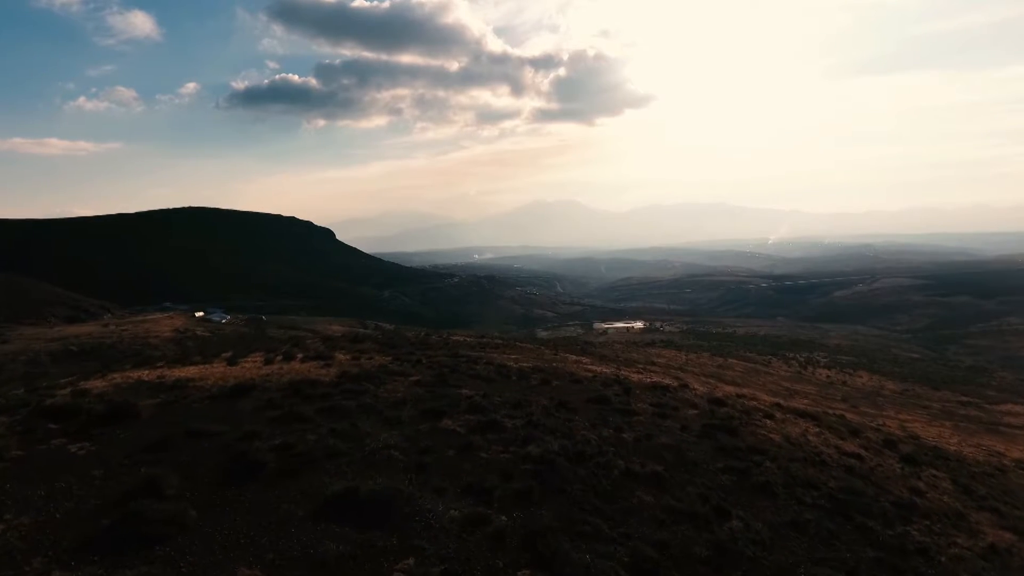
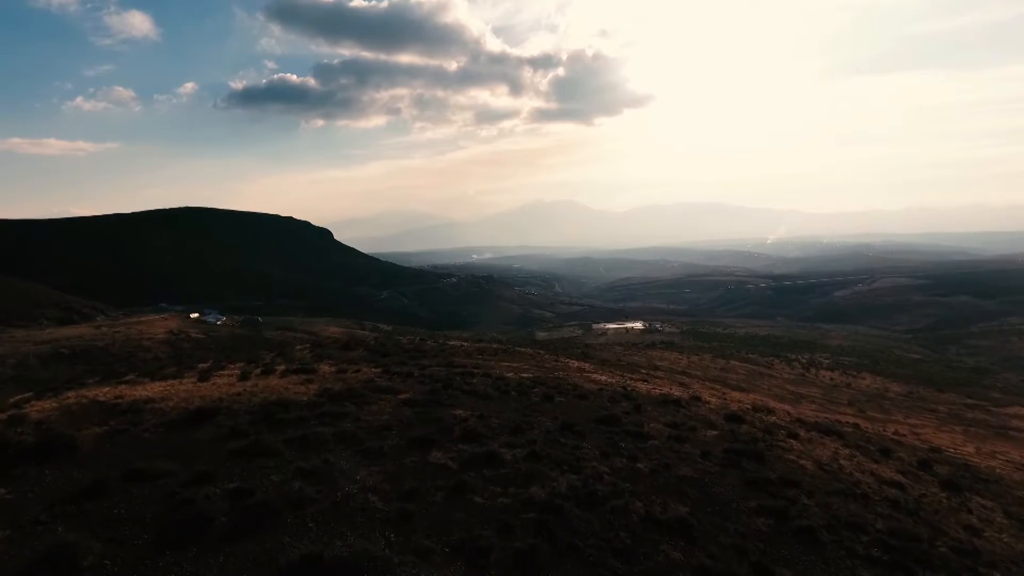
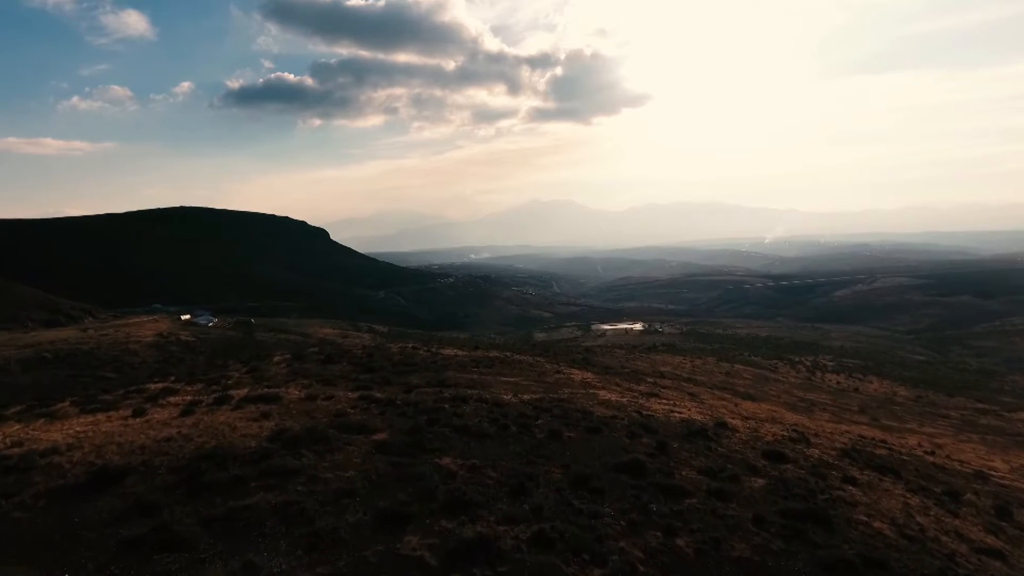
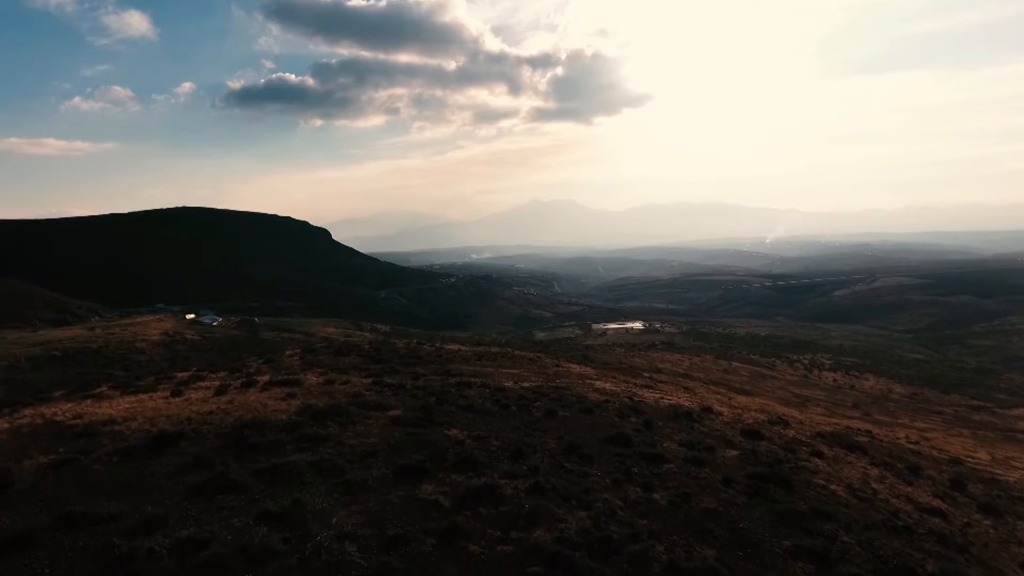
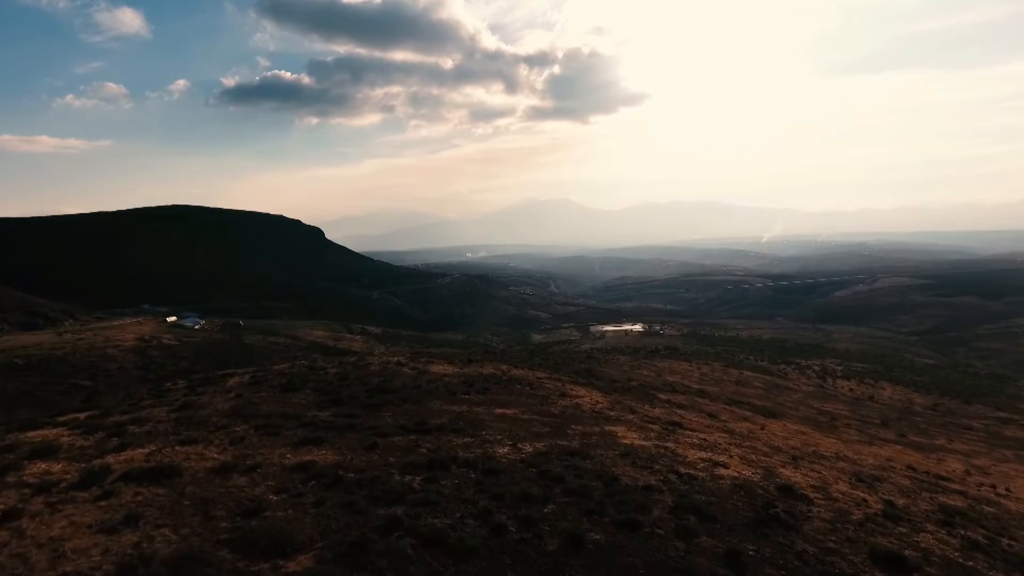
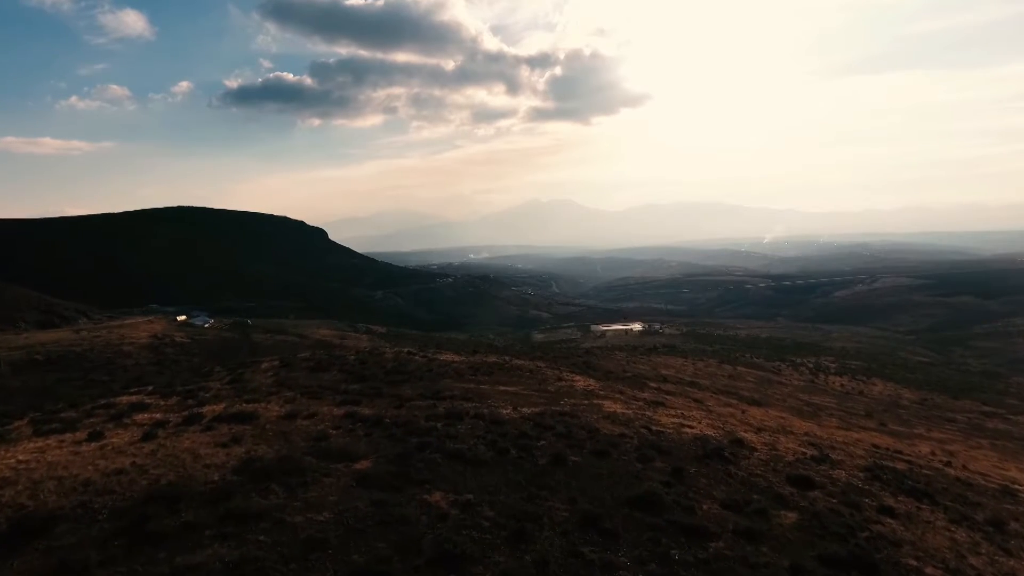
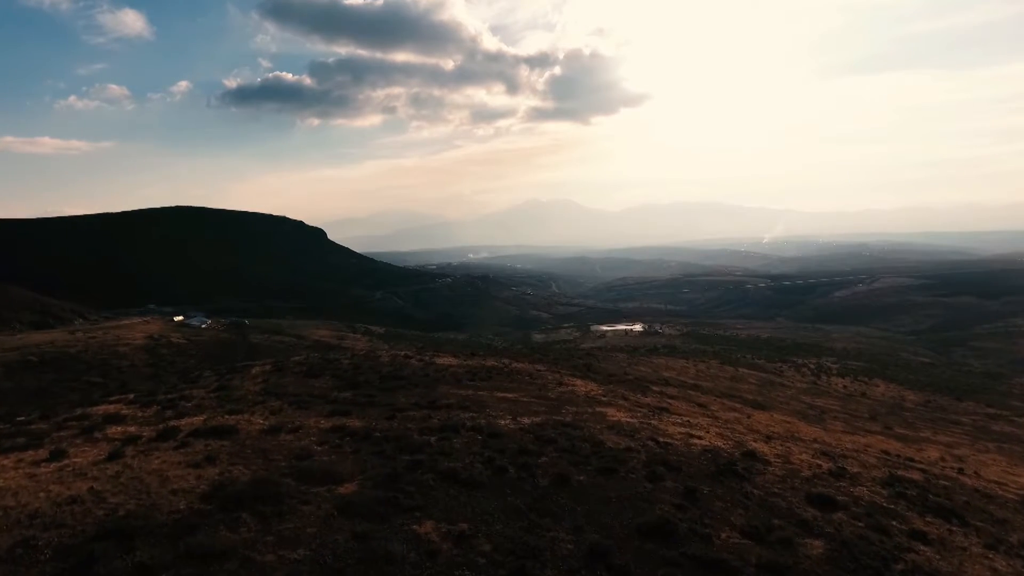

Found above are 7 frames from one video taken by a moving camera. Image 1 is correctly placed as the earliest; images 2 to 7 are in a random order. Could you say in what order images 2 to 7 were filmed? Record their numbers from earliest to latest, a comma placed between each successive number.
2, 4, 3, 6, 7, 5
